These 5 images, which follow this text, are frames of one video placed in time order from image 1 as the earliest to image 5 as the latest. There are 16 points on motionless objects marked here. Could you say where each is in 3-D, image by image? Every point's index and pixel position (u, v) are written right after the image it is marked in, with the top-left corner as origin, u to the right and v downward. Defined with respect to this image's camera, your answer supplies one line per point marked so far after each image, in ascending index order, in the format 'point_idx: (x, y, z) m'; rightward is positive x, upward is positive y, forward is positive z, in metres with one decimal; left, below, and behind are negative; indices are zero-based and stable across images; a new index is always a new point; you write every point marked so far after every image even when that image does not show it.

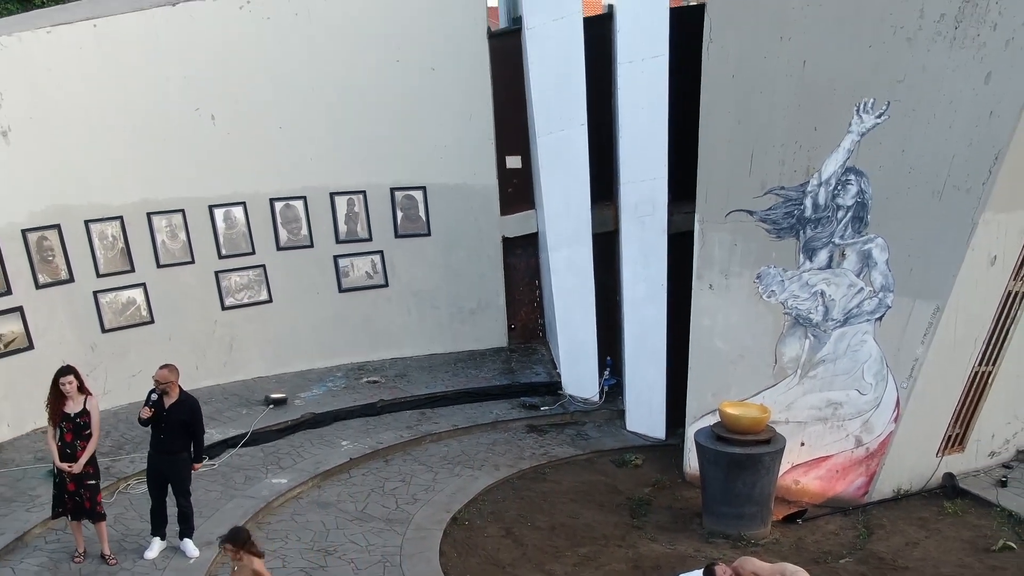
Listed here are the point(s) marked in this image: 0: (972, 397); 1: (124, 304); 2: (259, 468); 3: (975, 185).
0: (+2.5, -0.6, +6.8) m
1: (-2.3, -0.1, +7.6) m
2: (-1.3, -1.0, +6.7) m
3: (+2.4, +0.6, +6.3) m
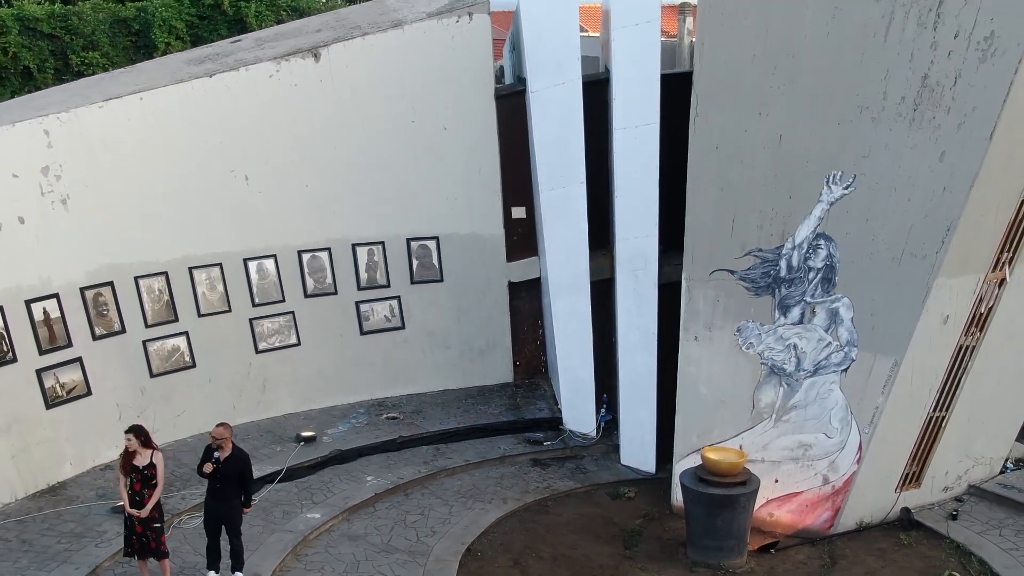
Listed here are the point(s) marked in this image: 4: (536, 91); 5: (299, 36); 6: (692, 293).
0: (+2.5, -0.9, +7.6) m
1: (-2.3, -0.4, +8.4) m
2: (-1.3, -1.3, +7.6) m
3: (+2.4, +0.2, +7.1) m
4: (+0.2, +1.5, +9.3) m
5: (-1.6, +1.9, +9.5) m
6: (+1.2, -0.1, +8.4) m
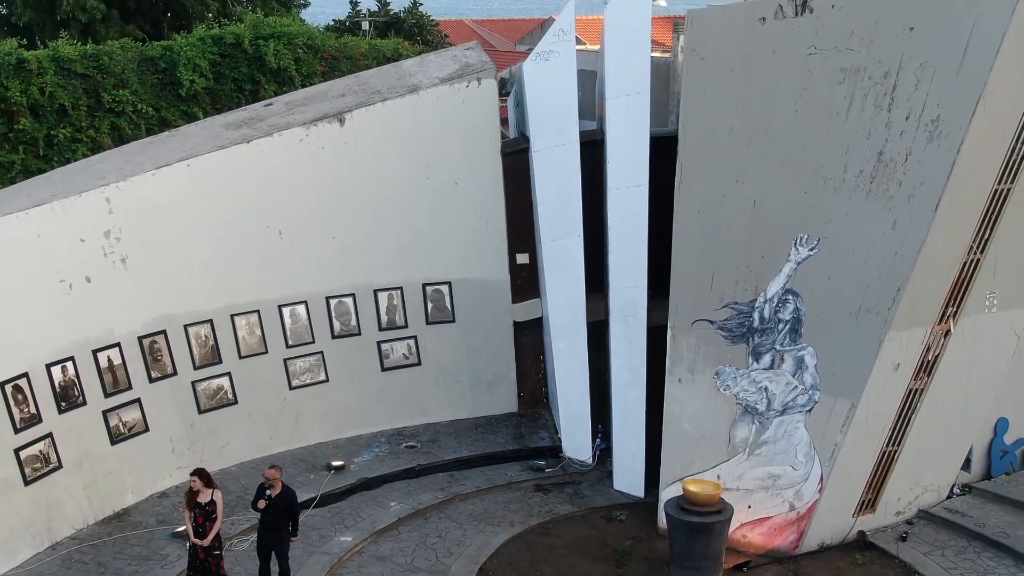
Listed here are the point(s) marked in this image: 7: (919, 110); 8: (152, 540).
0: (+2.6, -1.3, +8.7) m
1: (-2.2, -0.8, +9.5) m
2: (-1.3, -1.7, +8.7) m
3: (+2.4, -0.1, +8.2) m
4: (+0.2, +1.1, +10.4) m
5: (-1.6, +1.6, +10.6) m
6: (+1.2, -0.4, +9.4) m
7: (+2.7, +1.2, +8.2) m
8: (-2.4, -1.7, +8.2) m
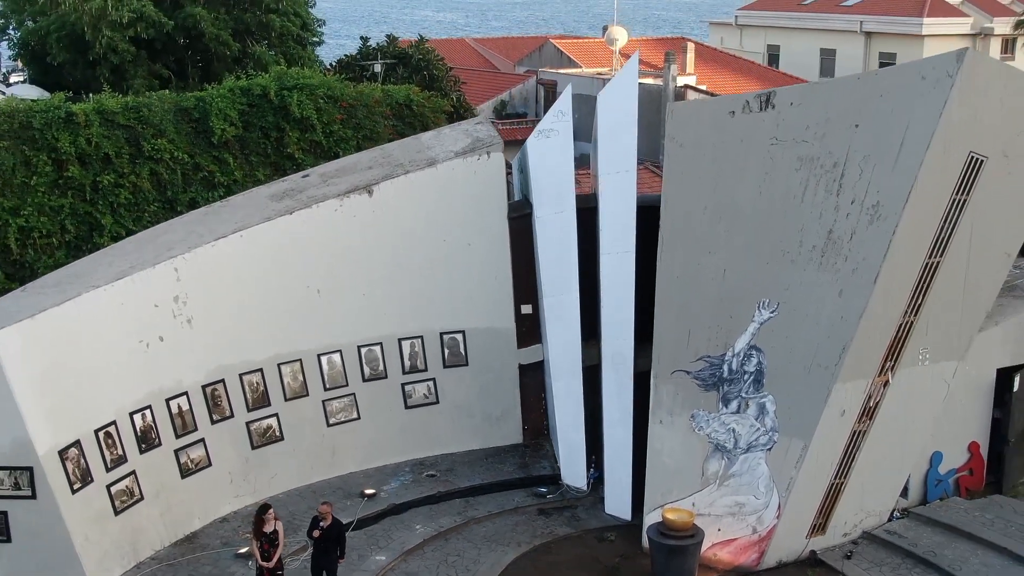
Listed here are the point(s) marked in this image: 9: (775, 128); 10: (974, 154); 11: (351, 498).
0: (+2.6, -1.8, +10.3) m
1: (-2.2, -1.2, +11.1) m
2: (-1.2, -2.1, +10.3) m
3: (+2.5, -0.6, +9.8) m
4: (+0.3, +0.7, +12.0) m
5: (-1.5, +1.1, +12.2) m
6: (+1.3, -0.9, +11.1) m
7: (+2.8, +0.7, +9.8) m
8: (-2.3, -2.1, +9.9) m
9: (+2.2, +1.3, +10.4) m
10: (+3.7, +1.1, +9.9) m
11: (-1.4, -1.9, +11.2) m
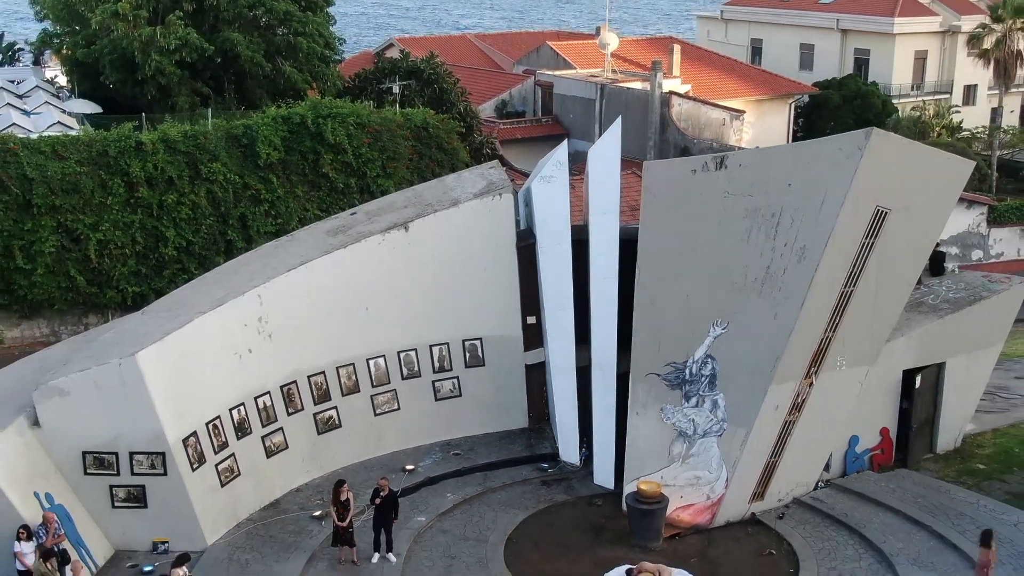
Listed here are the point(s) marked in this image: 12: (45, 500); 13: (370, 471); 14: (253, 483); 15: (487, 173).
0: (+2.7, -2.0, +13.4) m
1: (-2.1, -1.5, +14.1) m
2: (-1.1, -2.4, +13.3) m
3: (+2.6, -0.9, +12.8) m
4: (+0.4, +0.5, +14.9) m
5: (-1.4, +0.9, +15.1) m
6: (+1.4, -1.1, +14.1) m
7: (+2.9, +0.5, +12.8) m
8: (-2.2, -2.4, +12.9) m
9: (+2.3, +1.1, +13.4) m
10: (+3.8, +0.8, +12.9) m
11: (-1.3, -2.1, +14.2) m
12: (-4.3, -2.0, +11.6) m
13: (-1.6, -2.1, +14.2) m
14: (-2.7, -2.1, +13.1) m
15: (-0.3, +1.5, +15.9) m
